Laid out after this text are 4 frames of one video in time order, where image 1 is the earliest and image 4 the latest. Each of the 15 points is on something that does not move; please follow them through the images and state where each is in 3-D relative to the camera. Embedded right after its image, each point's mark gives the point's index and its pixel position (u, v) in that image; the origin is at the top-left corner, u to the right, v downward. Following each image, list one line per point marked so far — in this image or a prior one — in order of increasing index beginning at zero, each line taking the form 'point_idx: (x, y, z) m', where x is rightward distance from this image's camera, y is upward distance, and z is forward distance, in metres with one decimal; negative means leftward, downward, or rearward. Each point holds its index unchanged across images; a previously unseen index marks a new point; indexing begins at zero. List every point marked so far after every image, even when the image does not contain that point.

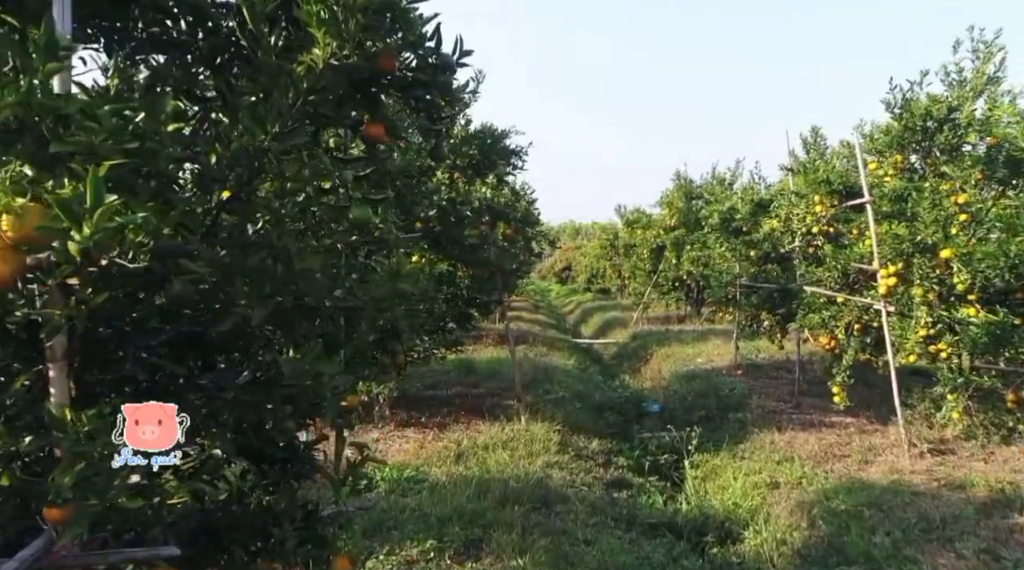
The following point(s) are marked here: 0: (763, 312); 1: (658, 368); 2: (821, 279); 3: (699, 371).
0: (+3.0, -0.3, +9.6) m
1: (+2.2, -1.3, +12.1) m
2: (+2.9, +0.1, +7.5) m
3: (+2.5, -1.1, +10.7) m
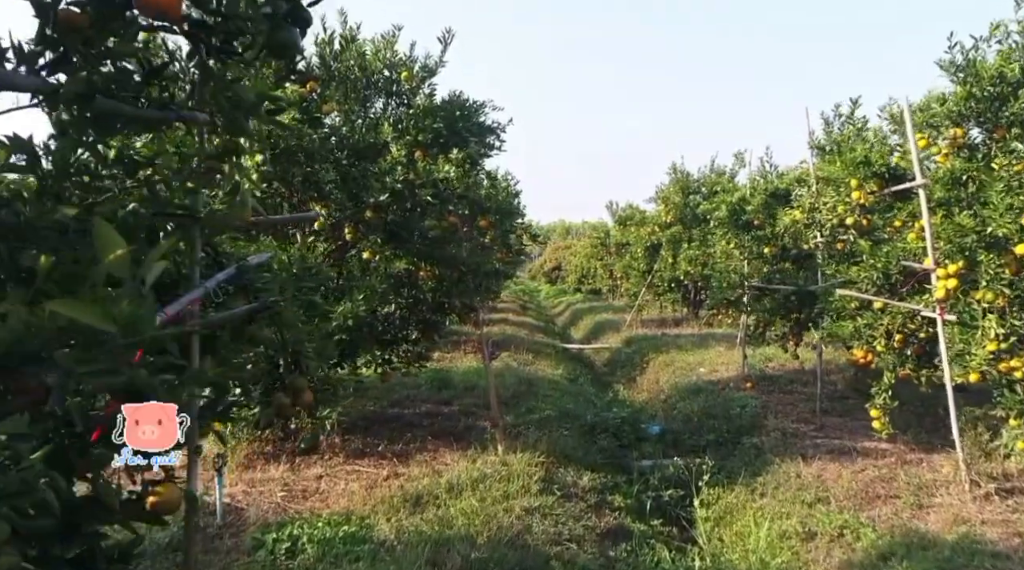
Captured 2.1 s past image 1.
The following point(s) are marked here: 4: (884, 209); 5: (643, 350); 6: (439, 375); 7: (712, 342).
0: (+2.8, -0.3, +8.4) m
1: (+1.9, -1.3, +10.8) m
2: (+2.7, 0.0, +6.3) m
3: (+2.2, -1.2, +9.5) m
4: (+2.8, +0.6, +6.1) m
5: (+2.2, -1.1, +13.4) m
6: (-0.8, -1.0, +9.2) m
7: (+3.3, -0.9, +13.3) m
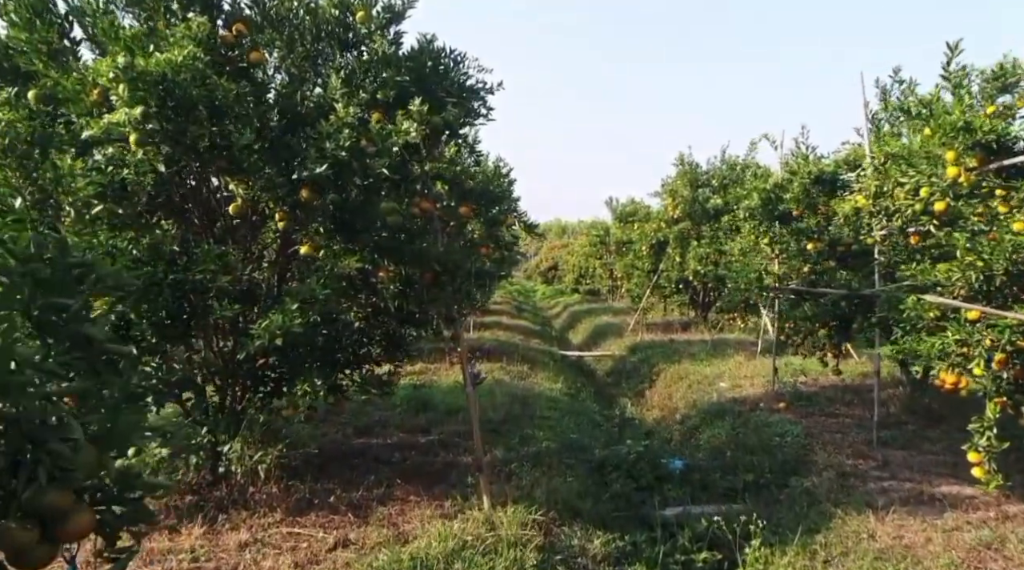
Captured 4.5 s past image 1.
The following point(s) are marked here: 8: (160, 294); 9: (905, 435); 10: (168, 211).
0: (+2.7, -0.4, +7.1) m
1: (+1.9, -1.3, +9.5) m
2: (+2.6, 0.0, +4.9) m
3: (+2.2, -1.2, +8.1) m
4: (+2.7, +0.5, +4.7) m
5: (+2.1, -1.1, +12.0) m
6: (-0.9, -1.0, +7.8) m
7: (+3.2, -1.0, +11.9) m
8: (-1.7, 0.0, +3.9) m
9: (+3.2, -1.2, +6.5) m
10: (-1.8, +0.4, +4.2) m
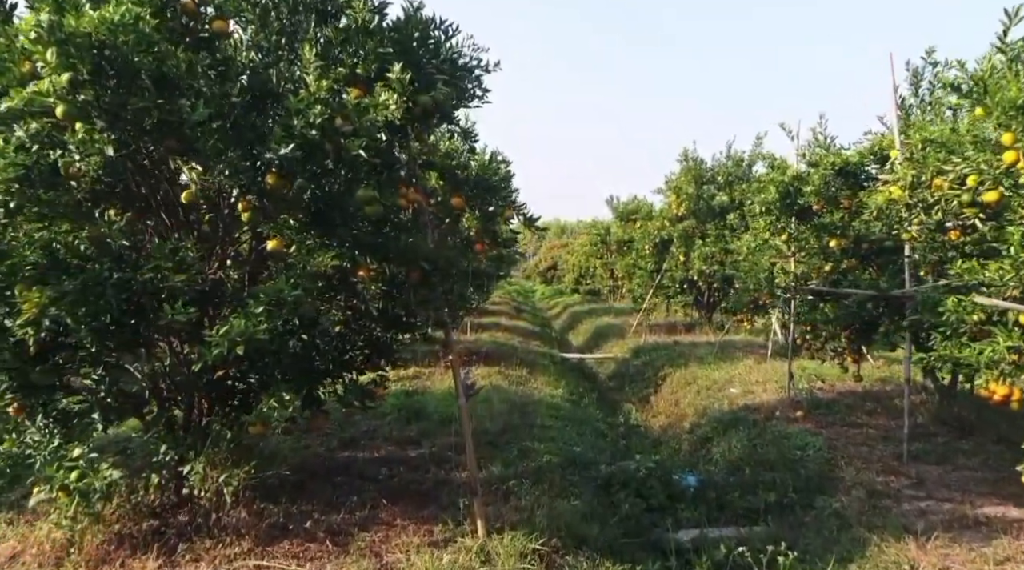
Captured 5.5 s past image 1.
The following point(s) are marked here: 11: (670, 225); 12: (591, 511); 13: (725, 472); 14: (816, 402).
0: (+2.7, -0.4, +6.5) m
1: (+1.8, -1.3, +8.9) m
2: (+2.6, 0.0, +4.4) m
3: (+2.1, -1.2, +7.5) m
4: (+2.7, +0.5, +4.2) m
5: (+2.0, -1.1, +11.4) m
6: (-0.9, -1.0, +7.2) m
7: (+3.2, -1.0, +11.4) m
8: (-1.7, 0.0, +3.3) m
9: (+3.1, -1.2, +6.0) m
10: (-1.8, +0.4, +3.7) m
11: (+2.9, +1.1, +14.8) m
12: (+0.5, -1.4, +4.9) m
13: (+1.5, -1.3, +5.8) m
14: (+2.8, -1.1, +7.6) m
